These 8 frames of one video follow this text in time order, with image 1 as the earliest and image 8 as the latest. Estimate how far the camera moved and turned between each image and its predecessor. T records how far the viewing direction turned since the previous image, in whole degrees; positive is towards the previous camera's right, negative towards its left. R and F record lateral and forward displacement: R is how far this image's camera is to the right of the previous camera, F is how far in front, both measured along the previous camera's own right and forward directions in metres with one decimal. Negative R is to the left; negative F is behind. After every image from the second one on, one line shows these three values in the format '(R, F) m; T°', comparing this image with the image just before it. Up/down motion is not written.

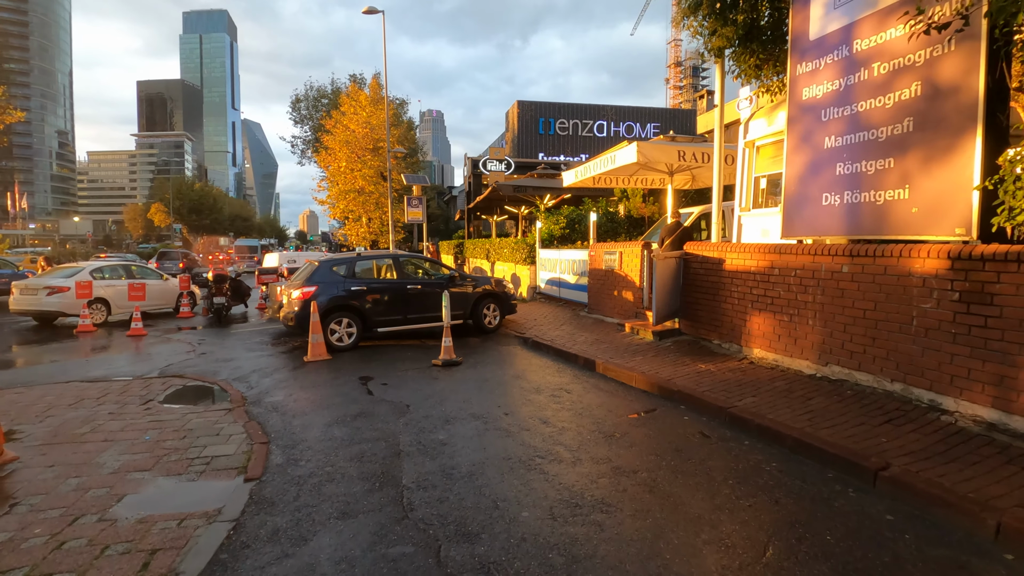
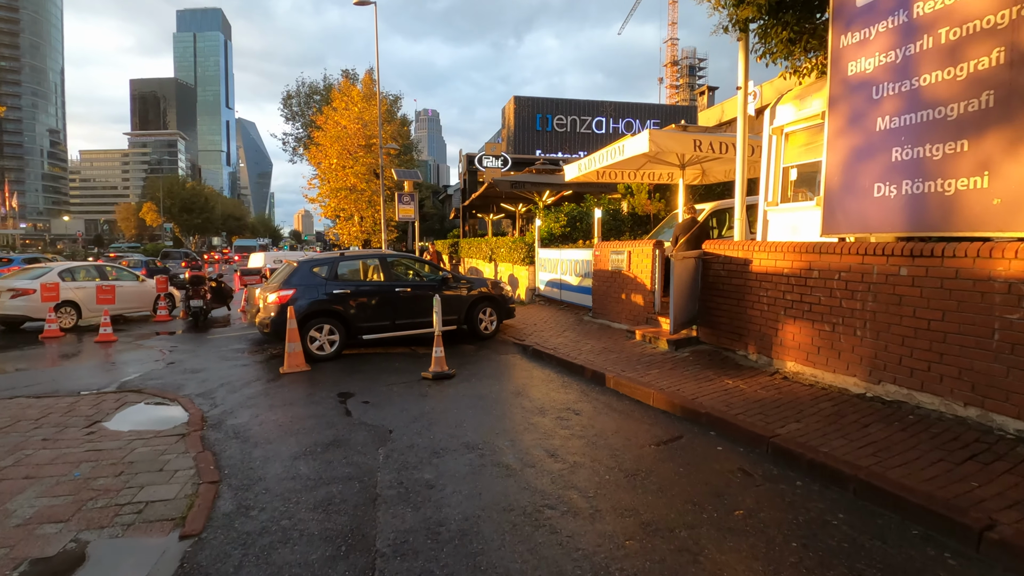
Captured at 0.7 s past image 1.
(0.0, +0.9) m; 0°
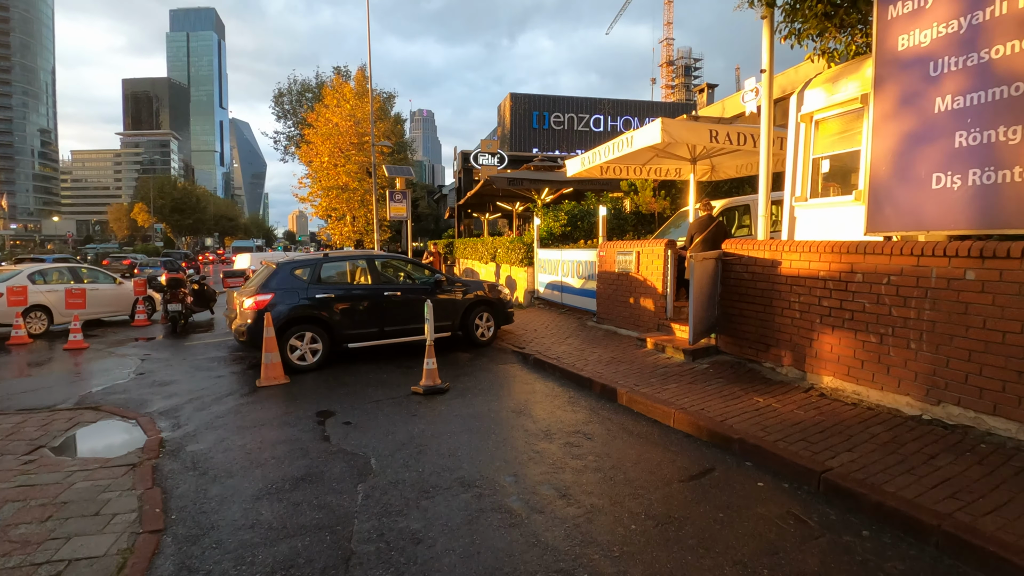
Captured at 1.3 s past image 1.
(-0.1, +0.7) m; 0°
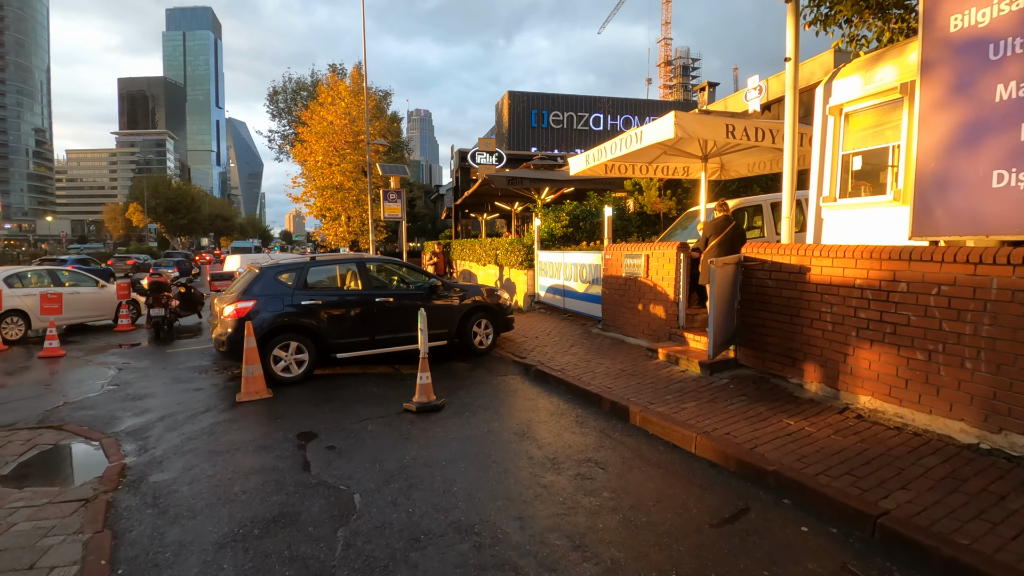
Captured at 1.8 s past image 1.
(0.0, +0.5) m; 0°
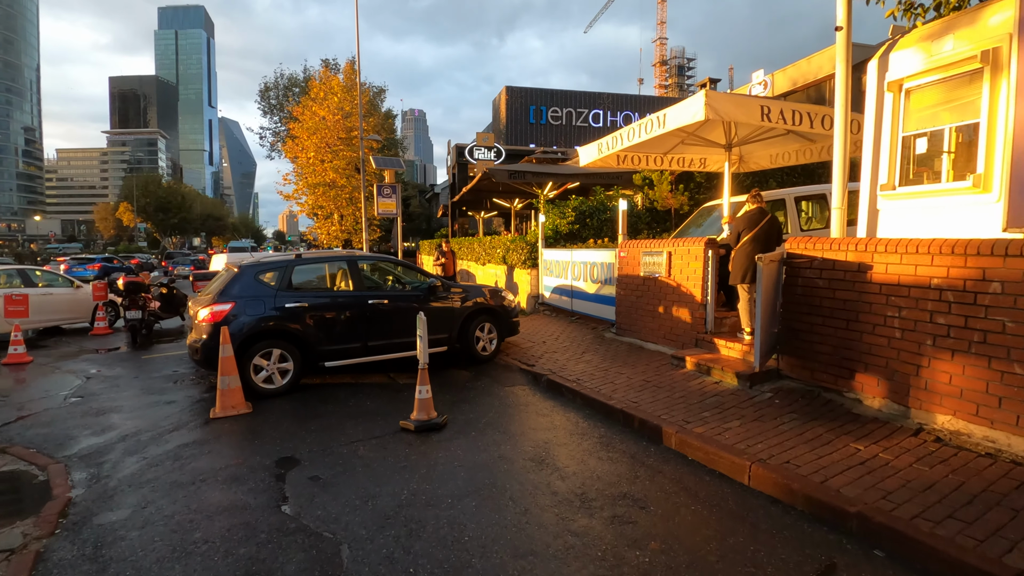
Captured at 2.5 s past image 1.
(-0.2, +0.8) m; +1°
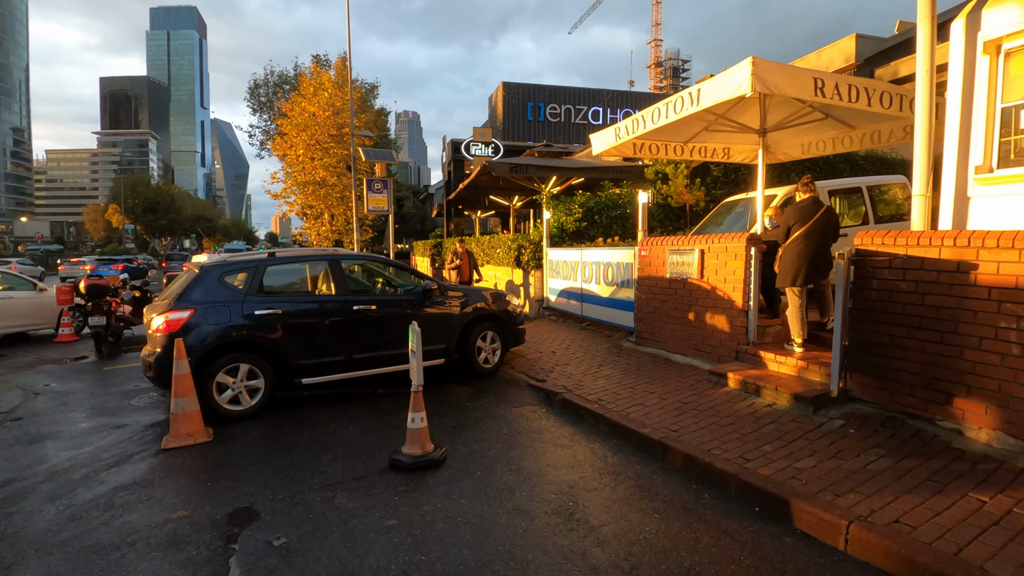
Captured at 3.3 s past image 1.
(-0.2, +0.9) m; +1°
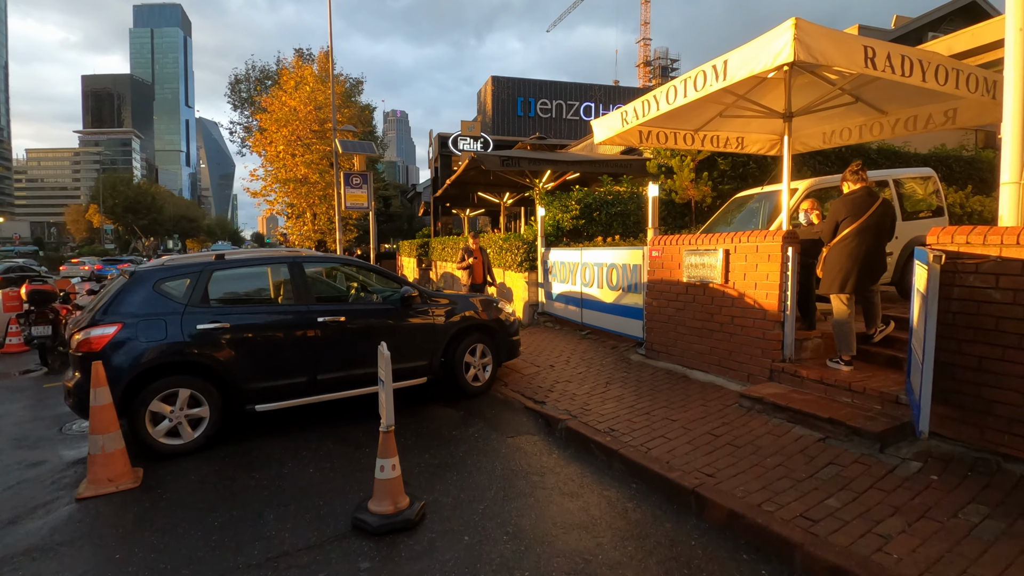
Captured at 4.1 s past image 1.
(0.0, +0.9) m; +1°
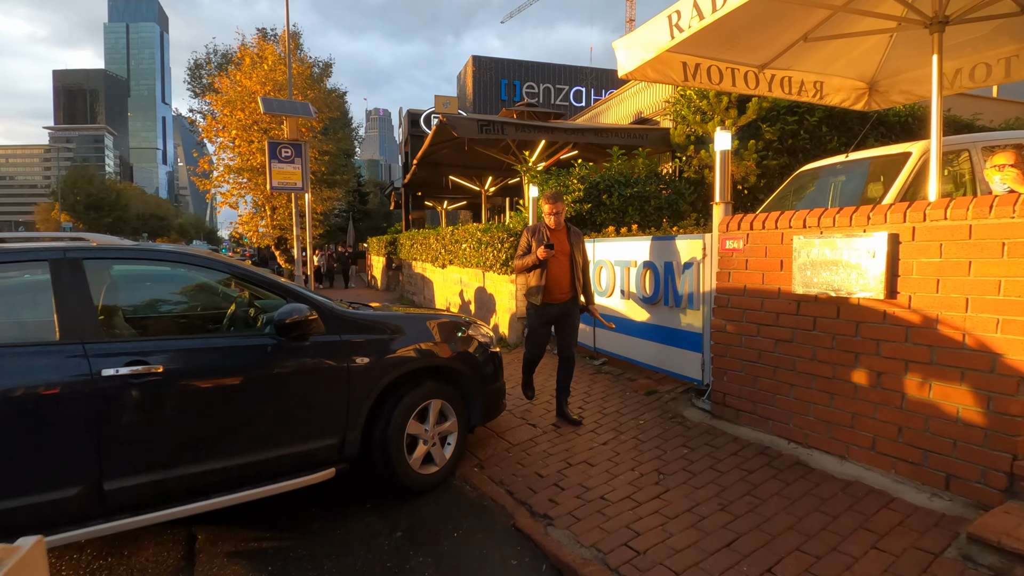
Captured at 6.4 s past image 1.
(0.0, +2.4) m; +2°
